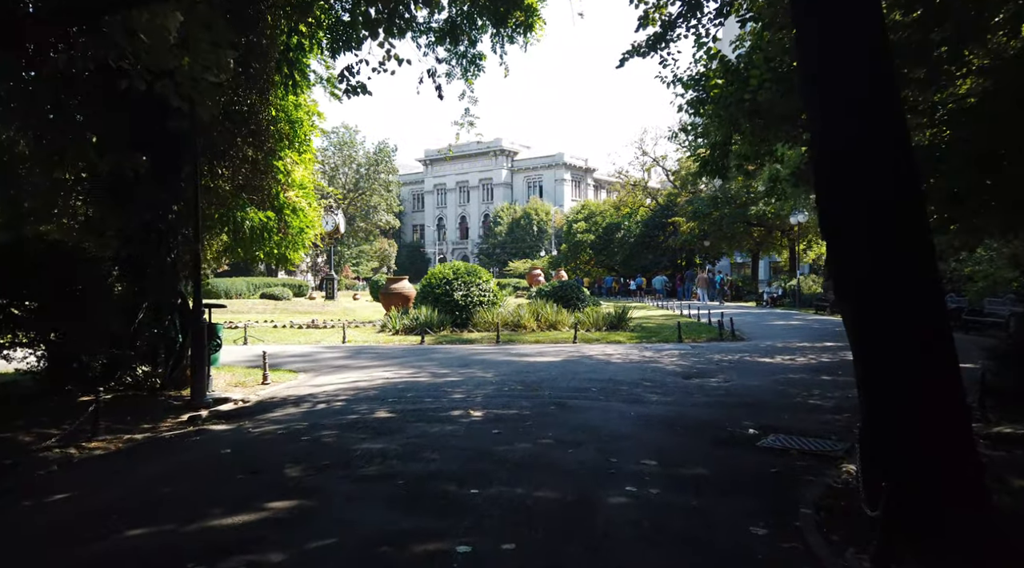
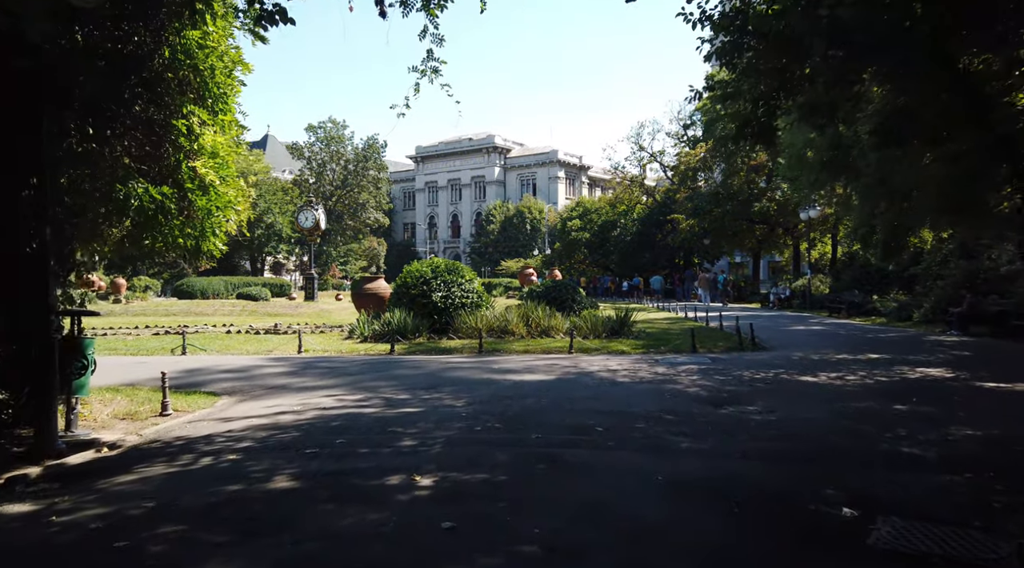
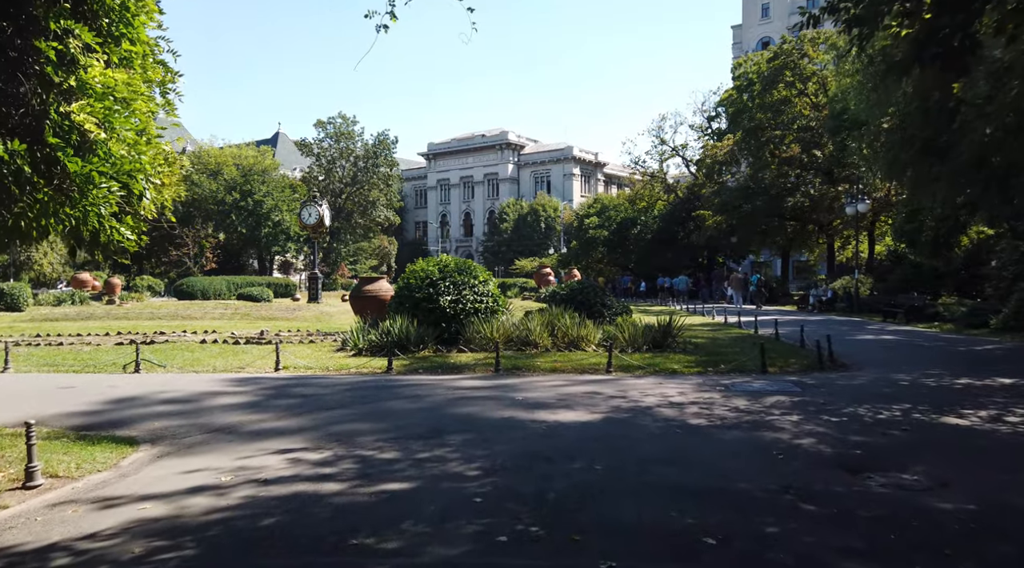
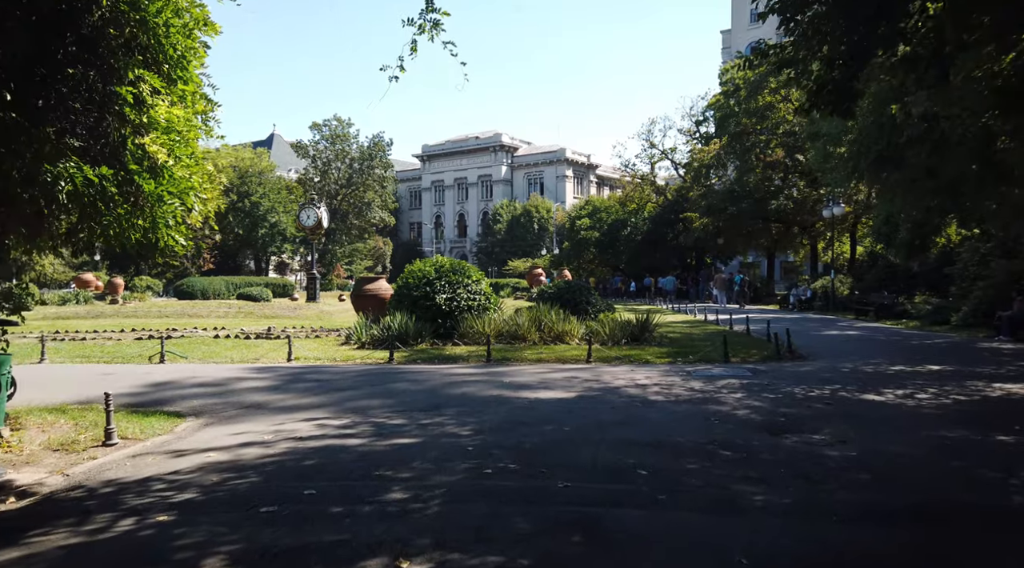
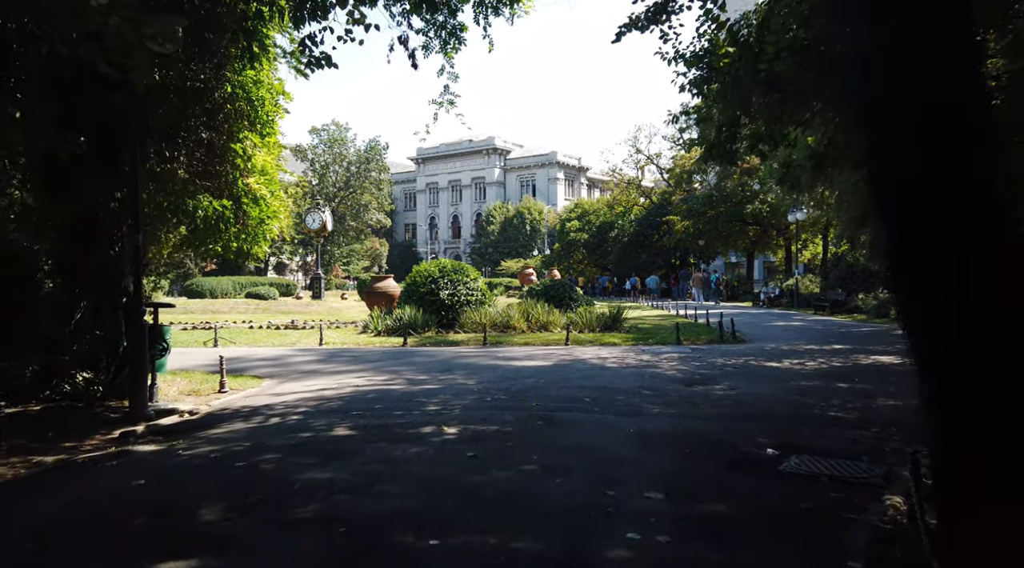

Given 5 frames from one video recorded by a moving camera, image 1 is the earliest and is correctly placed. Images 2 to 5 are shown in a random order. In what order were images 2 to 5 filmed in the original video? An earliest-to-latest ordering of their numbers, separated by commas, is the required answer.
5, 2, 4, 3
